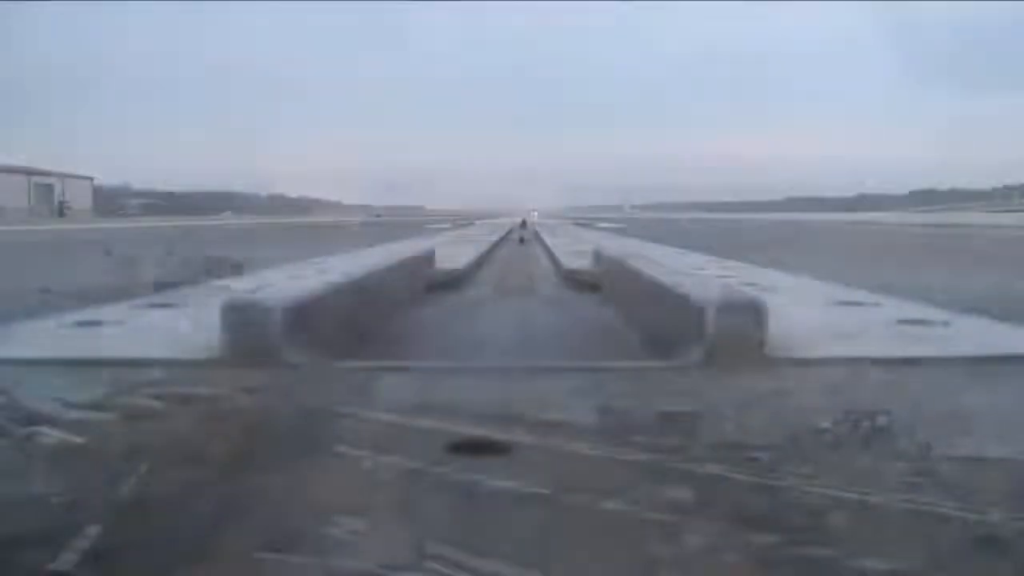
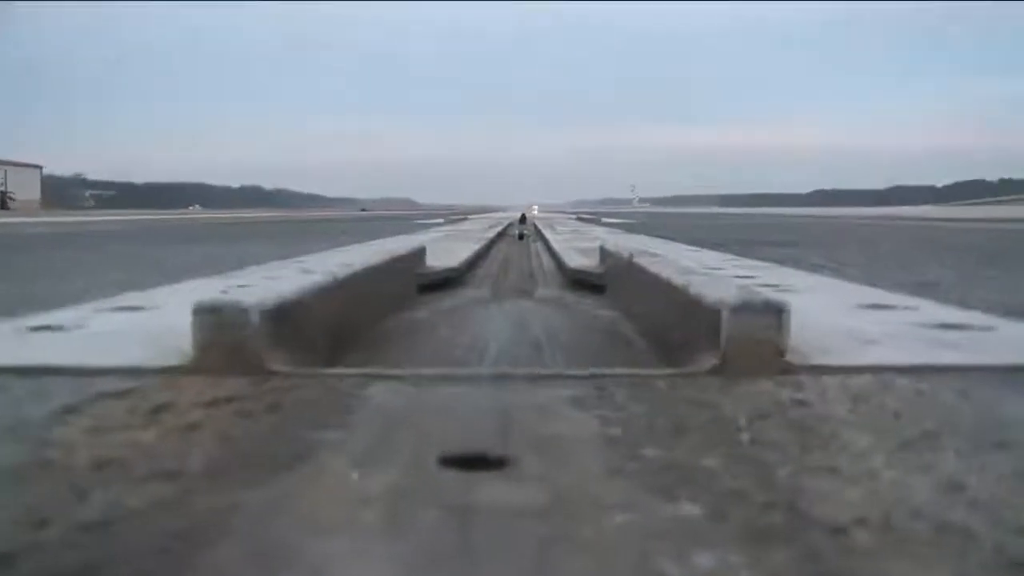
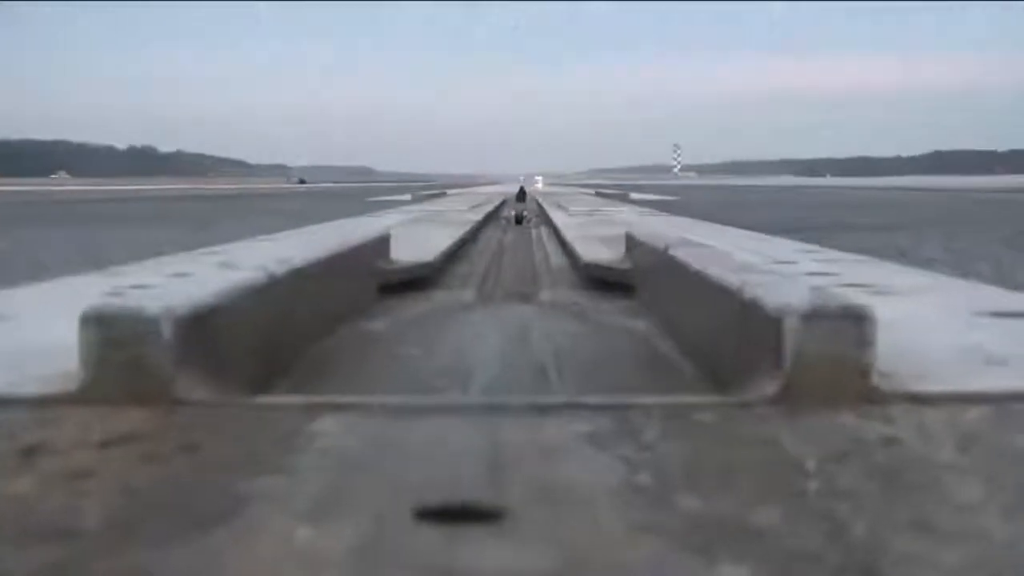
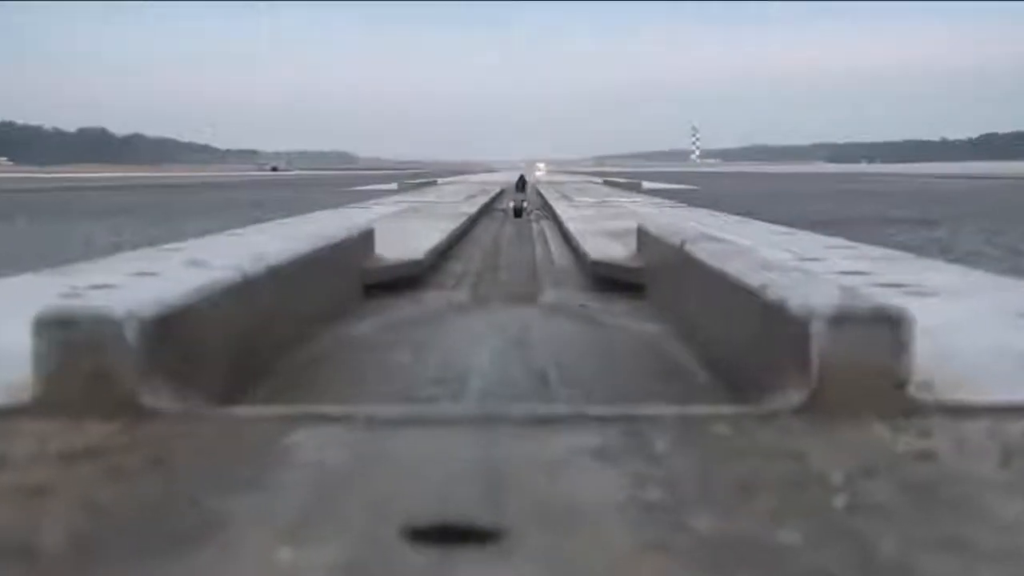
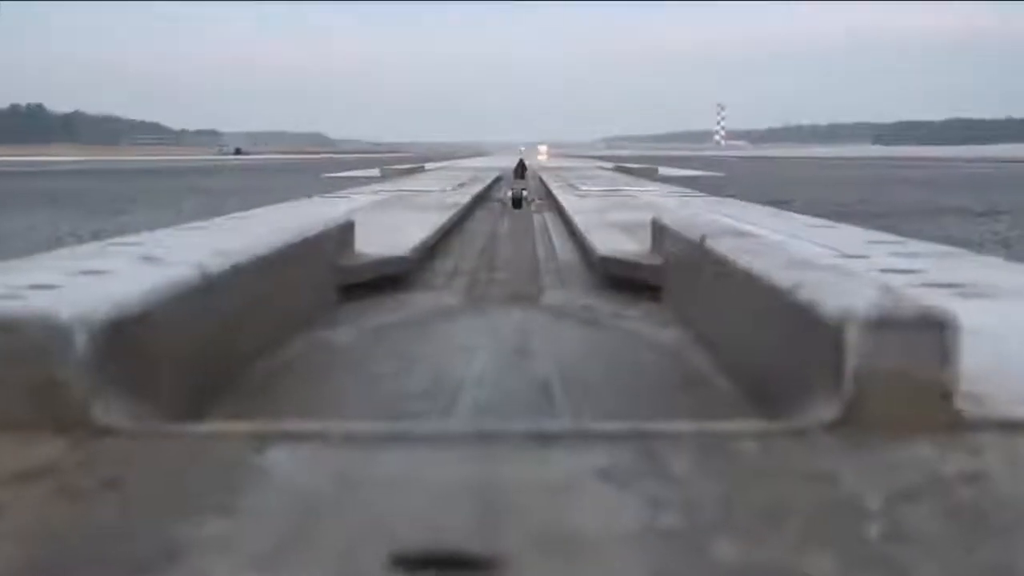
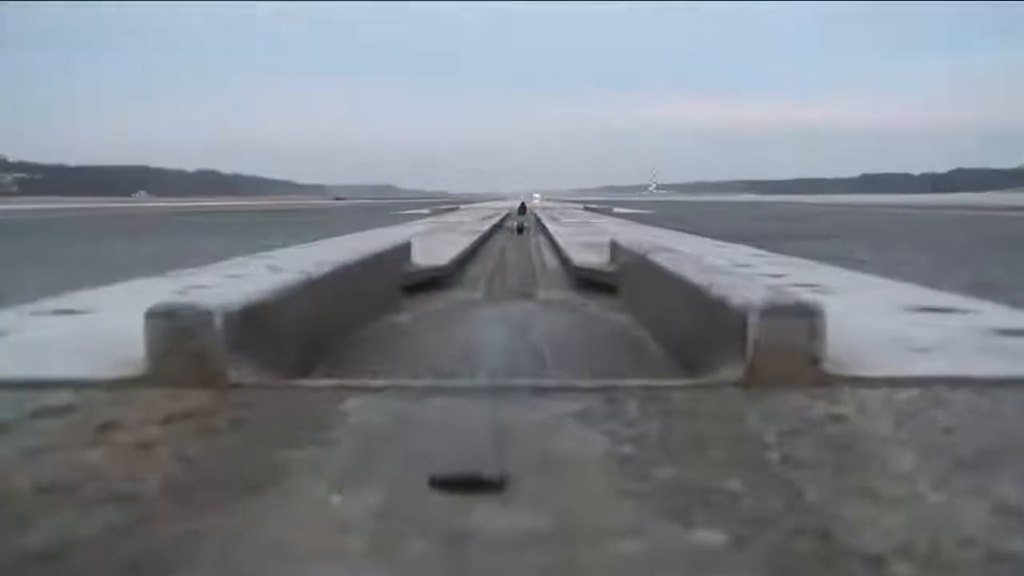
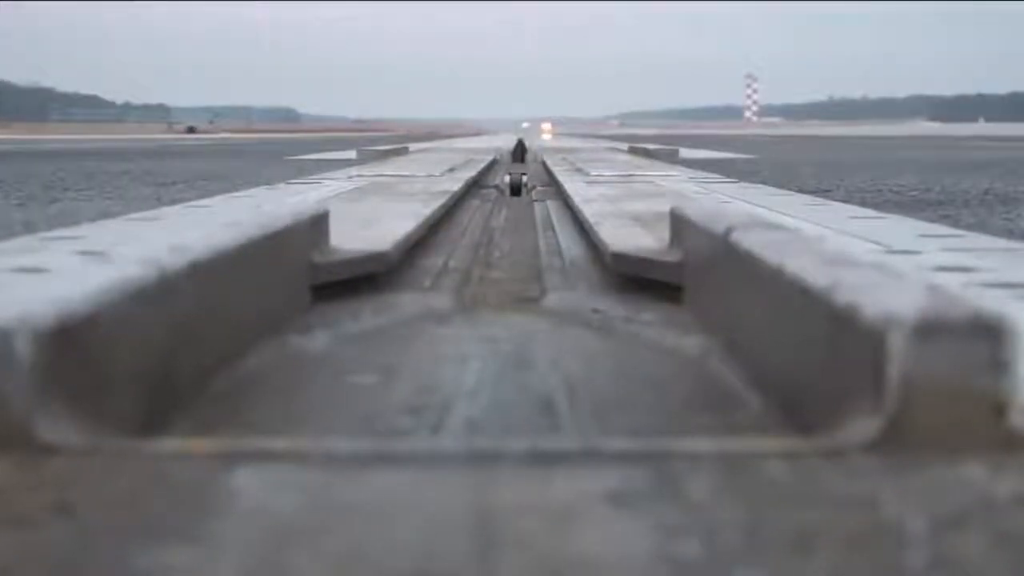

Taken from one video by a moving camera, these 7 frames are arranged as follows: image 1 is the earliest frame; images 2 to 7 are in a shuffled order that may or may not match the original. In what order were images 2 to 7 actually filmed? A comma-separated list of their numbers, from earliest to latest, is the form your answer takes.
2, 6, 3, 4, 5, 7
